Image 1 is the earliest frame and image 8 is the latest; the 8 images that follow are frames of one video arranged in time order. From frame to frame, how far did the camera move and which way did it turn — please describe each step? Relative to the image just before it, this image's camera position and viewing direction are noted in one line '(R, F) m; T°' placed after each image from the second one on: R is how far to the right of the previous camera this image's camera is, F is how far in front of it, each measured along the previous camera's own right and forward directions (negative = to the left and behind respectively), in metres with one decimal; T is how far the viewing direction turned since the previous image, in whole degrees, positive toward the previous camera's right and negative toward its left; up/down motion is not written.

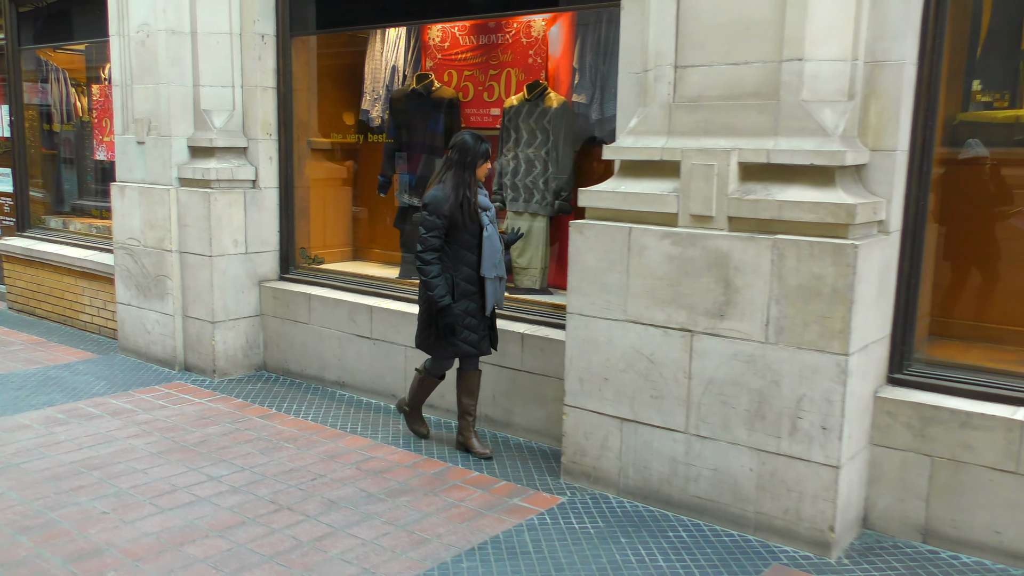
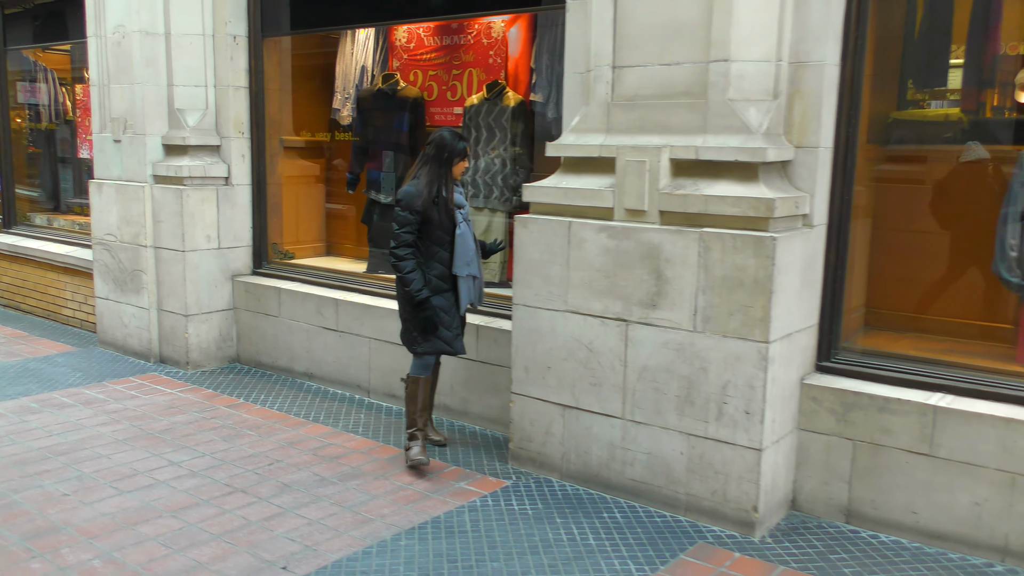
(+0.3, -0.2) m; 0°
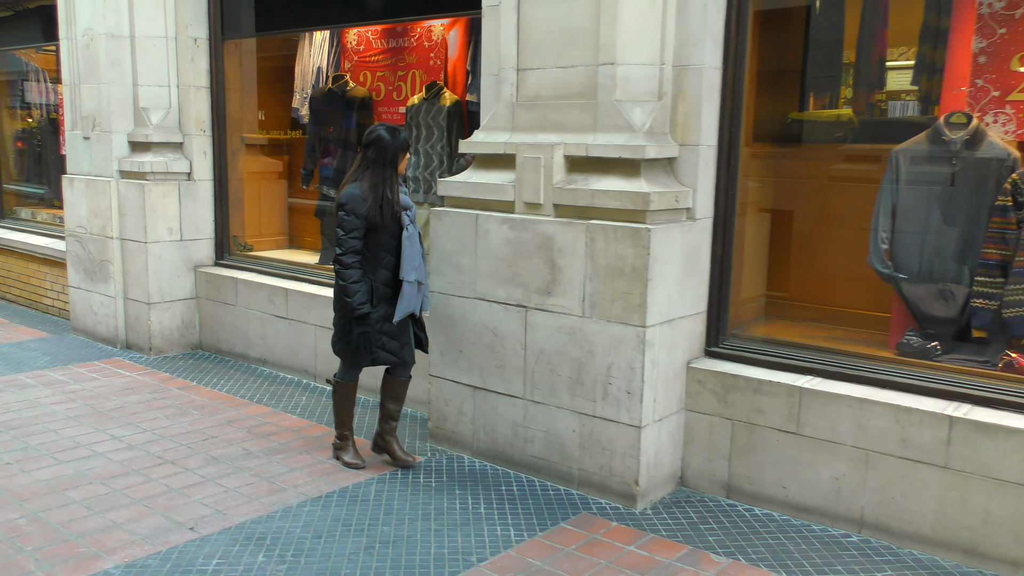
(+0.6, -0.3) m; -1°
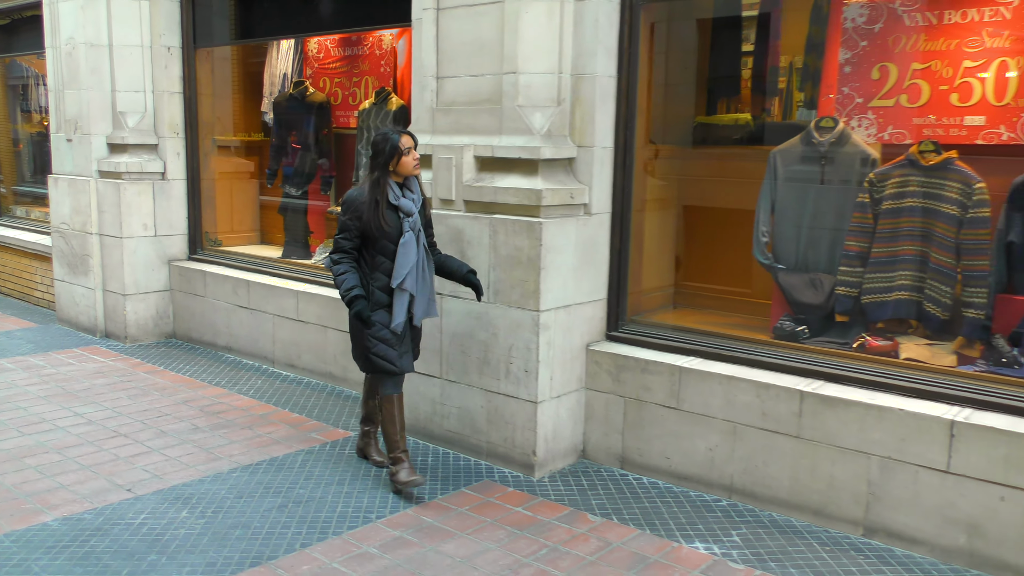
(+0.6, -0.5) m; -1°
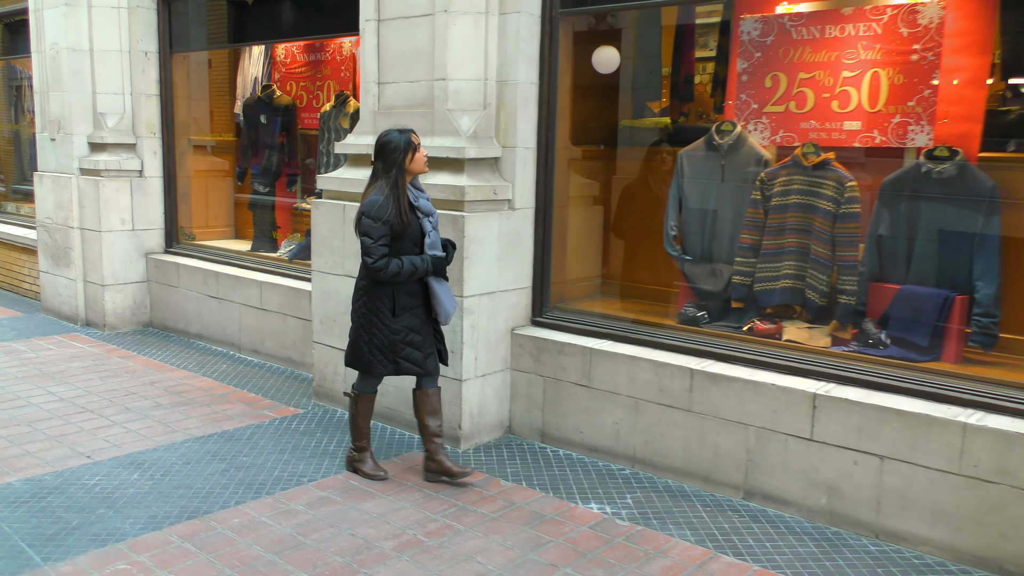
(+0.5, -0.5) m; 0°
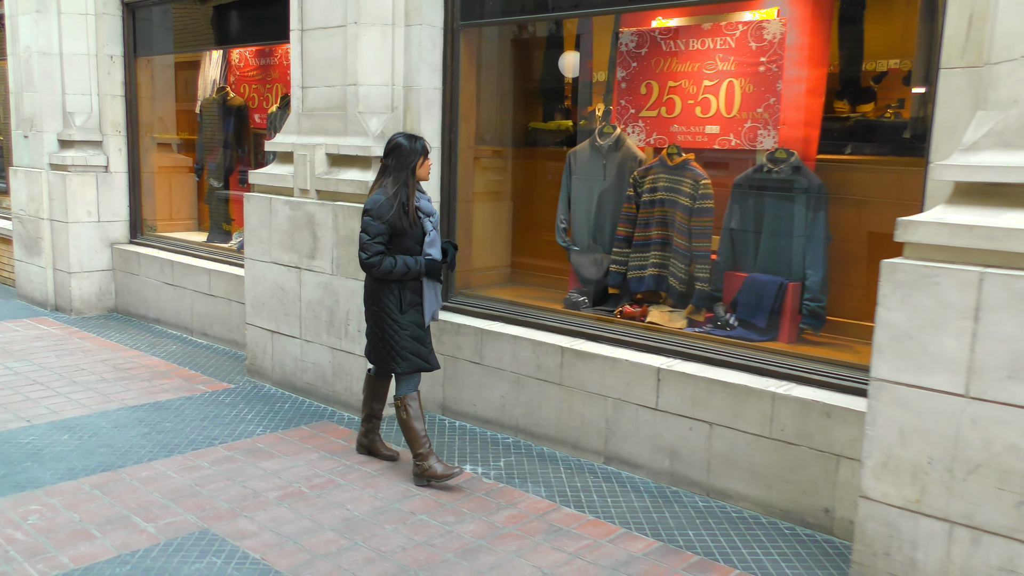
(+0.7, -0.5) m; -1°
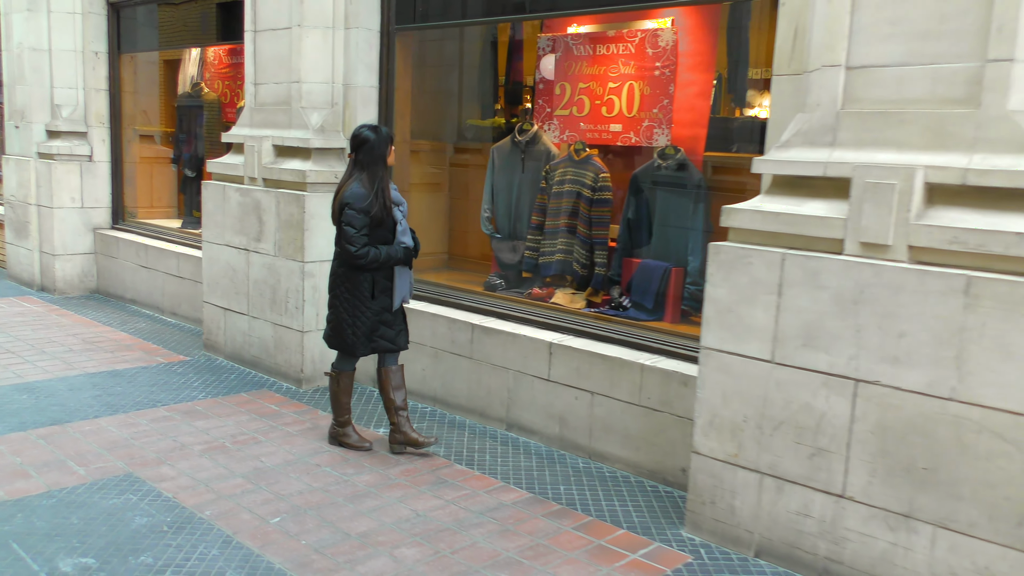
(+0.7, -0.5) m; -1°
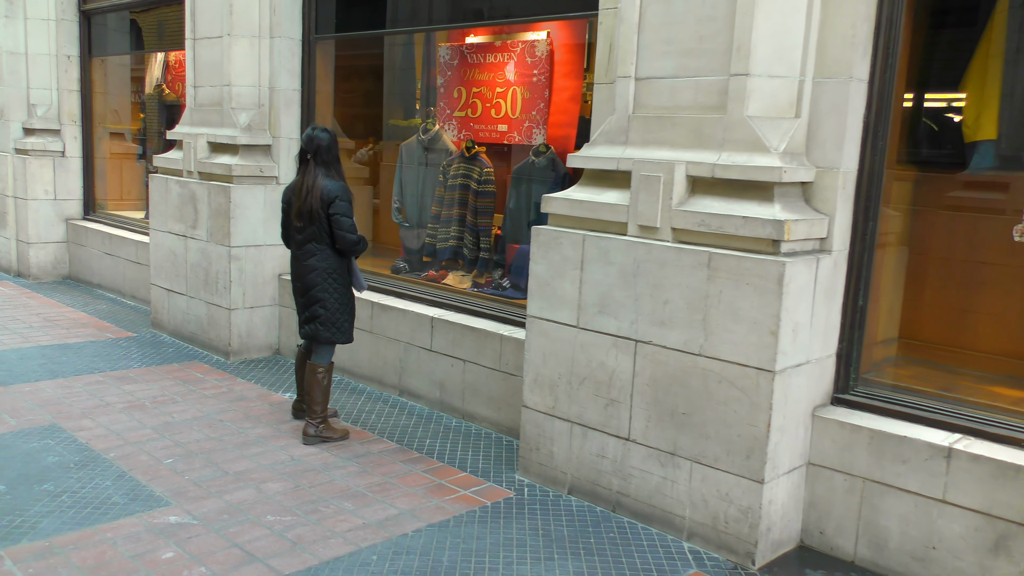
(+0.9, -0.7) m; -1°
